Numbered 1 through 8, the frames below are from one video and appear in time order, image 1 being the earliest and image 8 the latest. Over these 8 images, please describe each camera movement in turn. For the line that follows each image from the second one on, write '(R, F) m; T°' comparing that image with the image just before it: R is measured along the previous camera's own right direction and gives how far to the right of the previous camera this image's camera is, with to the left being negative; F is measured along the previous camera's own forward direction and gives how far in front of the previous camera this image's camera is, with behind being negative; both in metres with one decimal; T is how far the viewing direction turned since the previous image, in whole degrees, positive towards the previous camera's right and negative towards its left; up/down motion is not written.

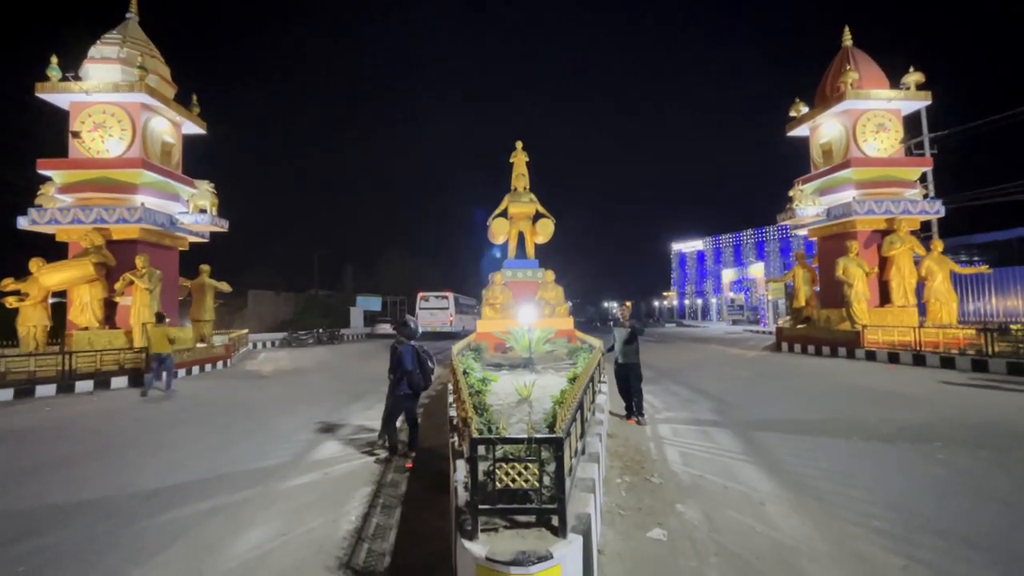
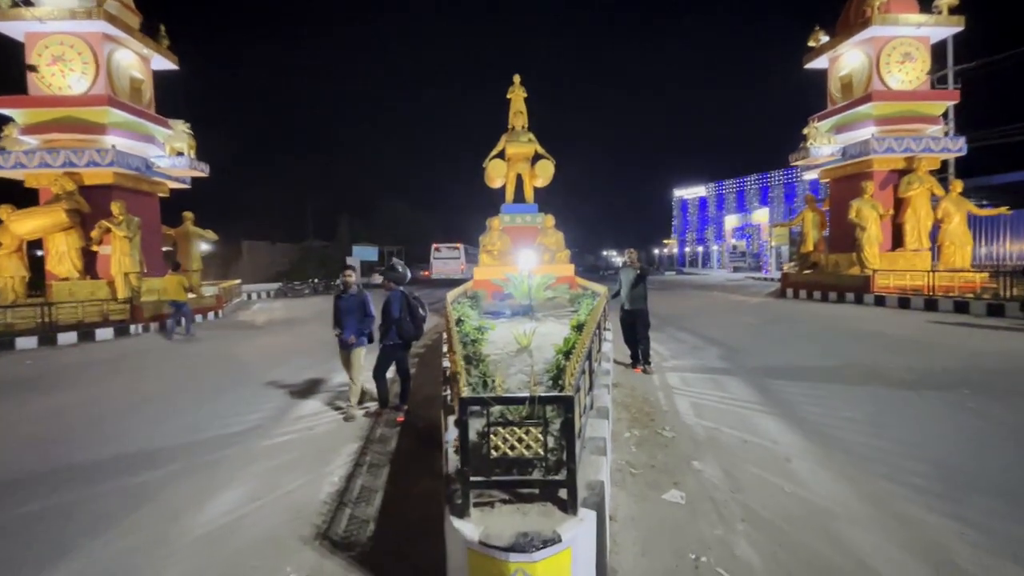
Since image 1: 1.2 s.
(0.0, +0.6) m; 0°
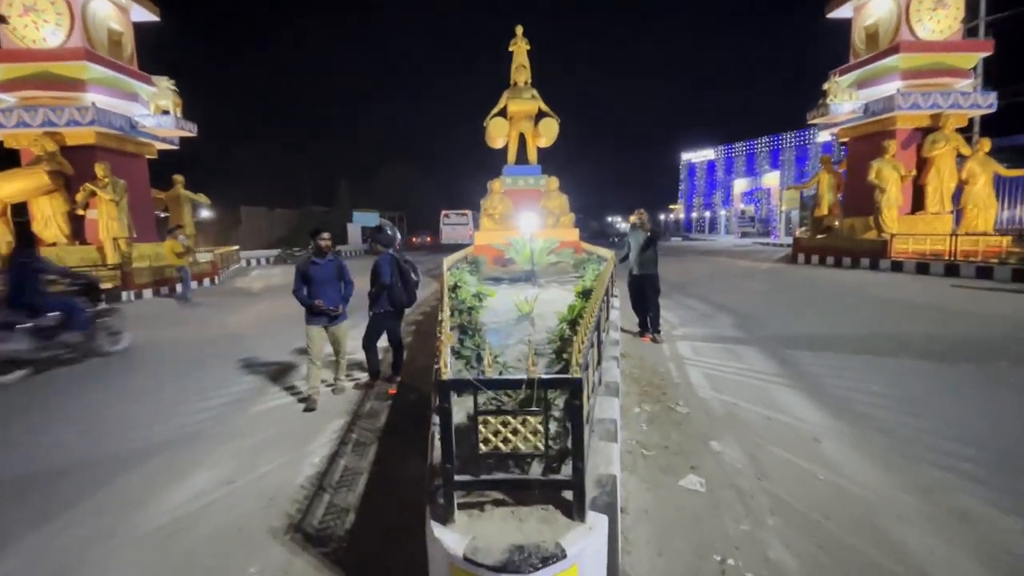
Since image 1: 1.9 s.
(0.0, +0.5) m; 0°
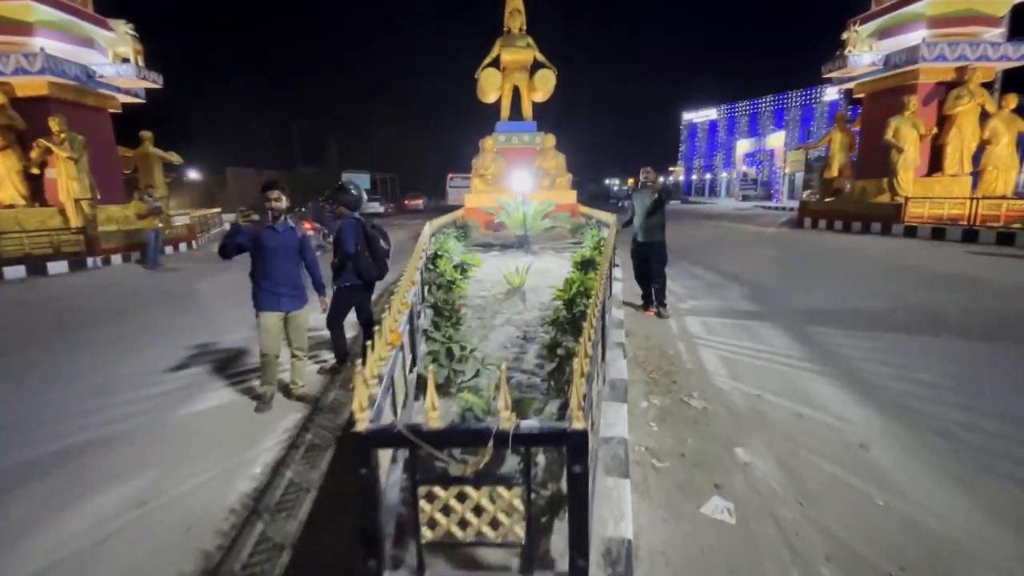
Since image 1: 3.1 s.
(+0.1, +0.8) m; 0°
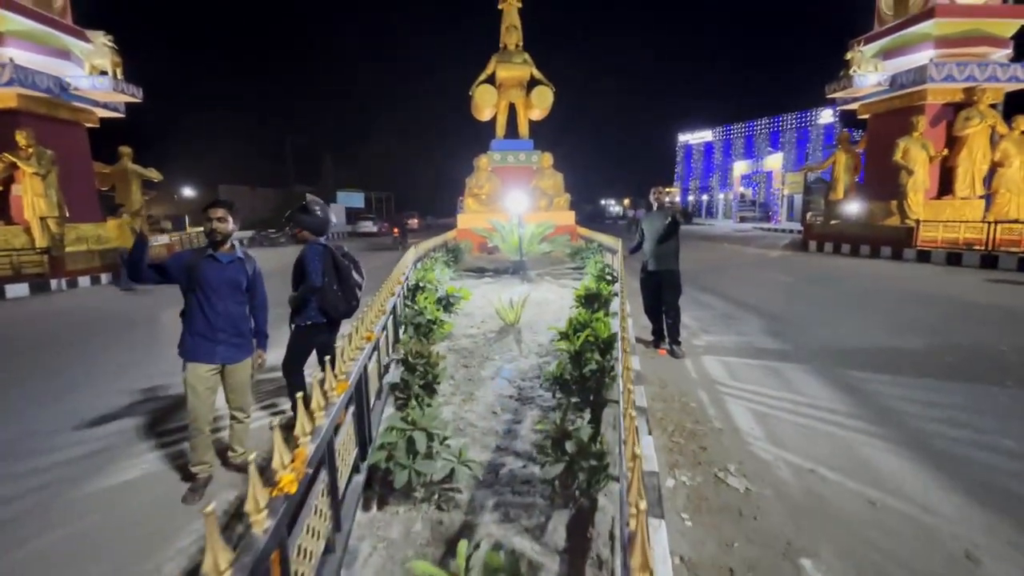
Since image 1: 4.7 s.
(0.0, +0.8) m; +1°
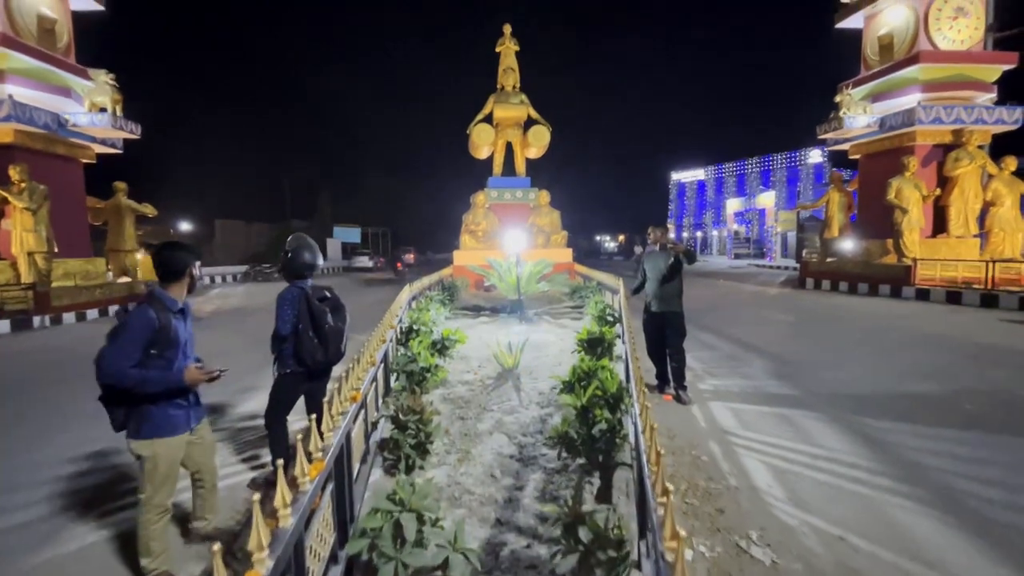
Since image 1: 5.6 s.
(0.0, +0.2) m; +1°
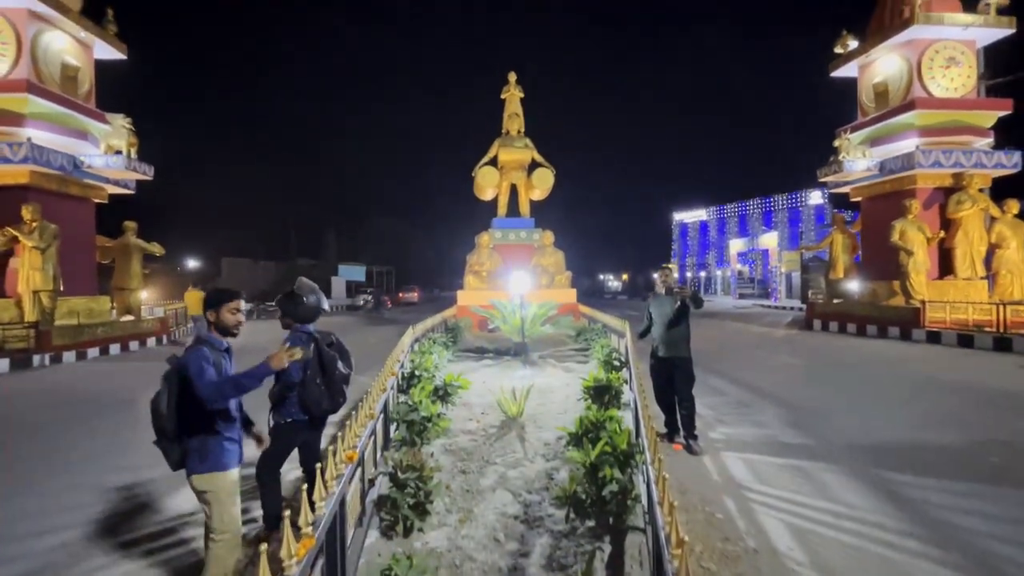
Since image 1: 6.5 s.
(0.0, +0.1) m; 0°
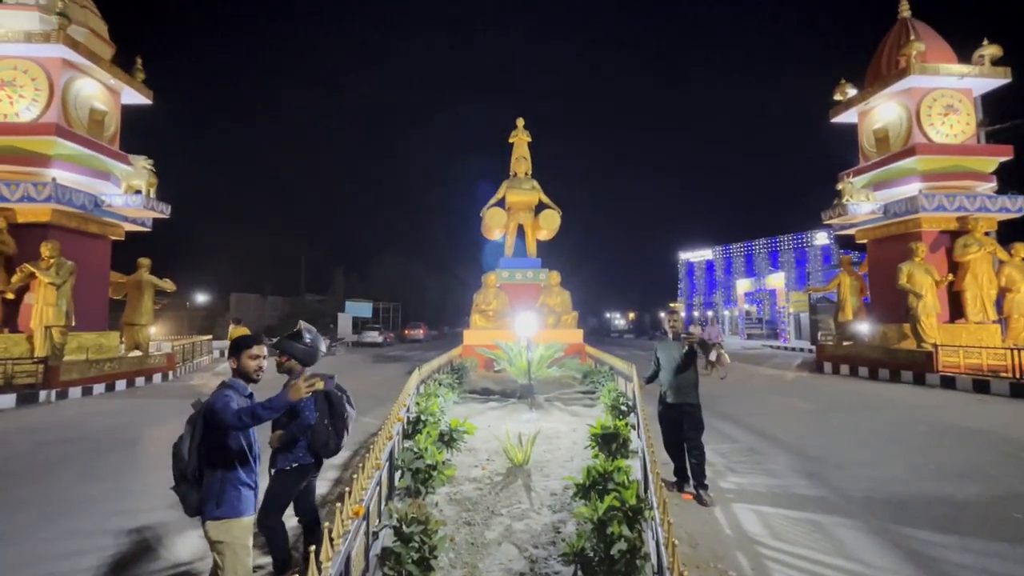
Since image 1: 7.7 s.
(0.0, 0.0) m; -1°
